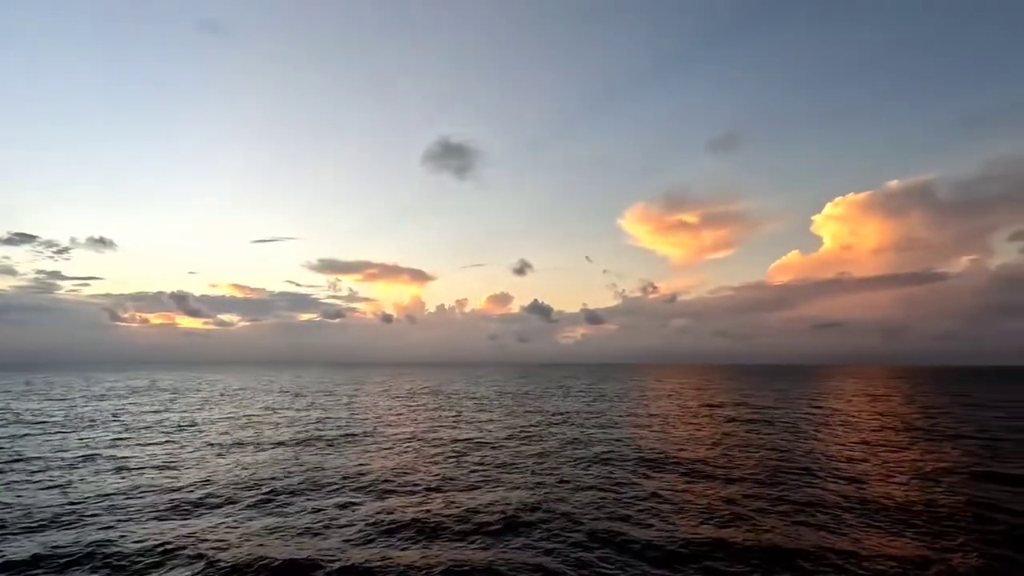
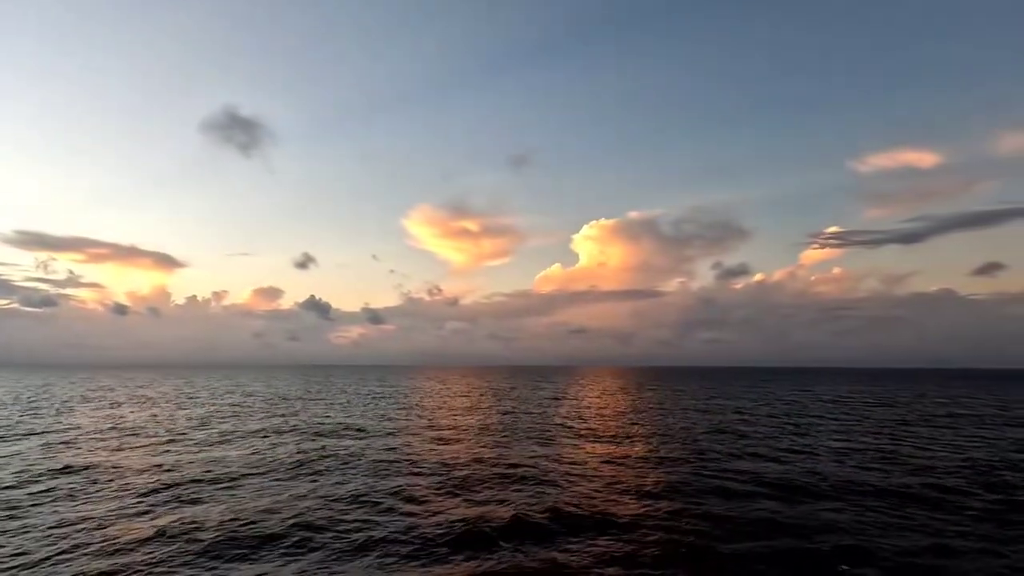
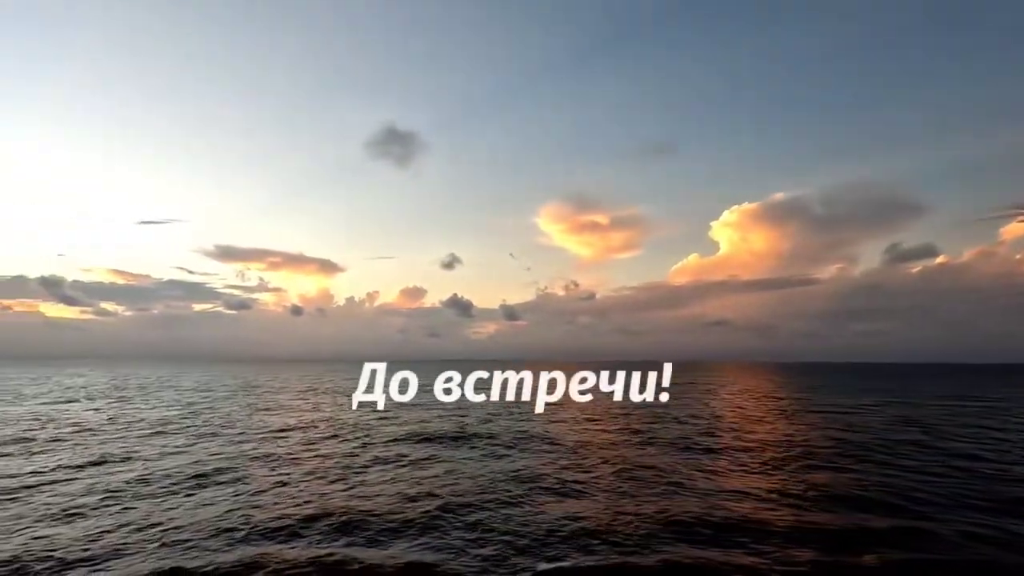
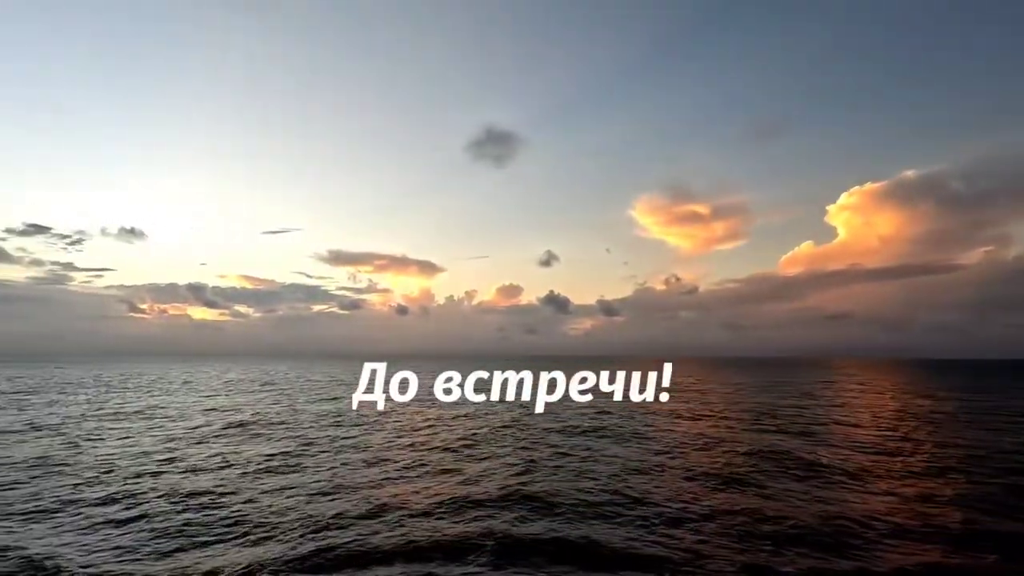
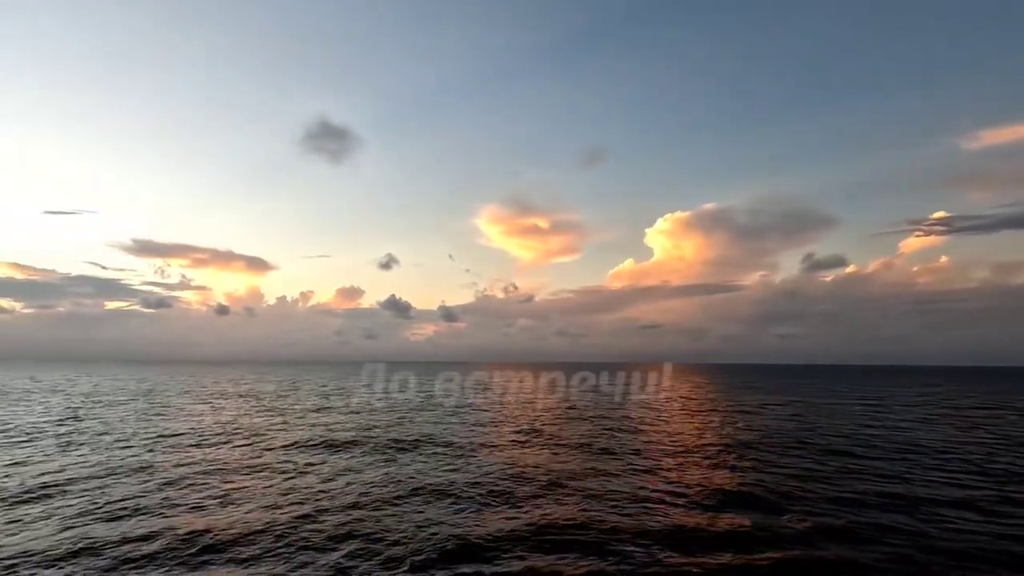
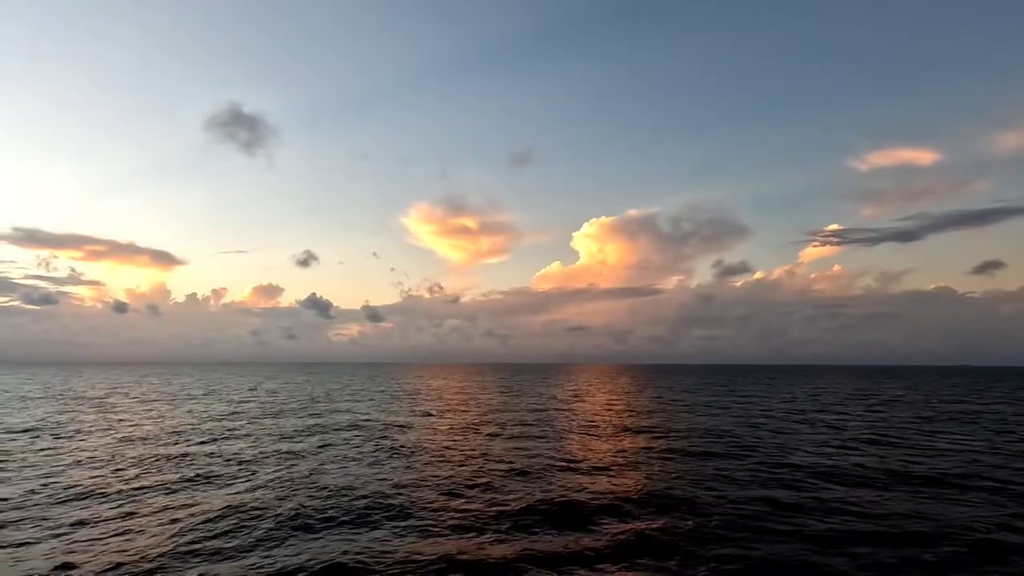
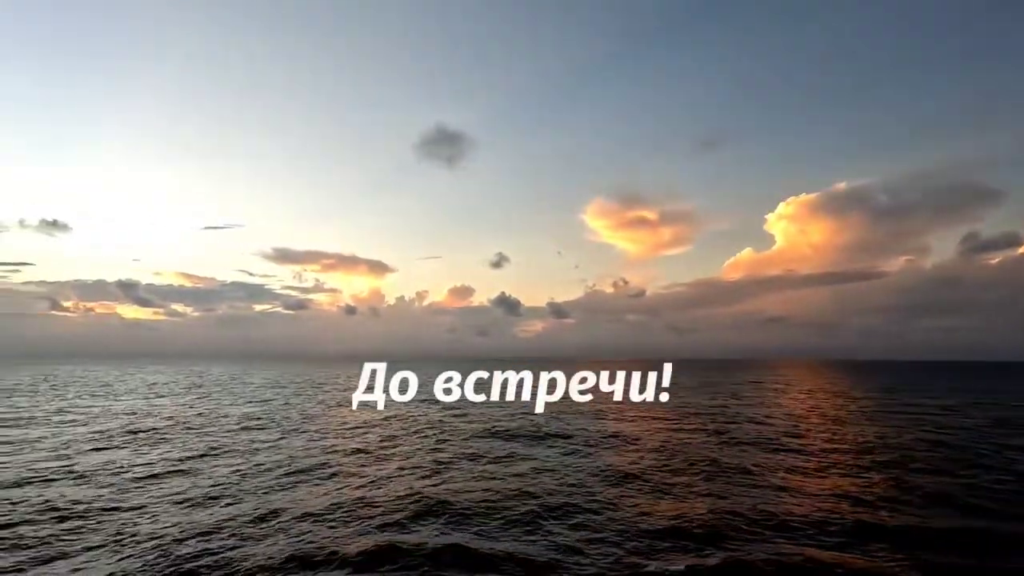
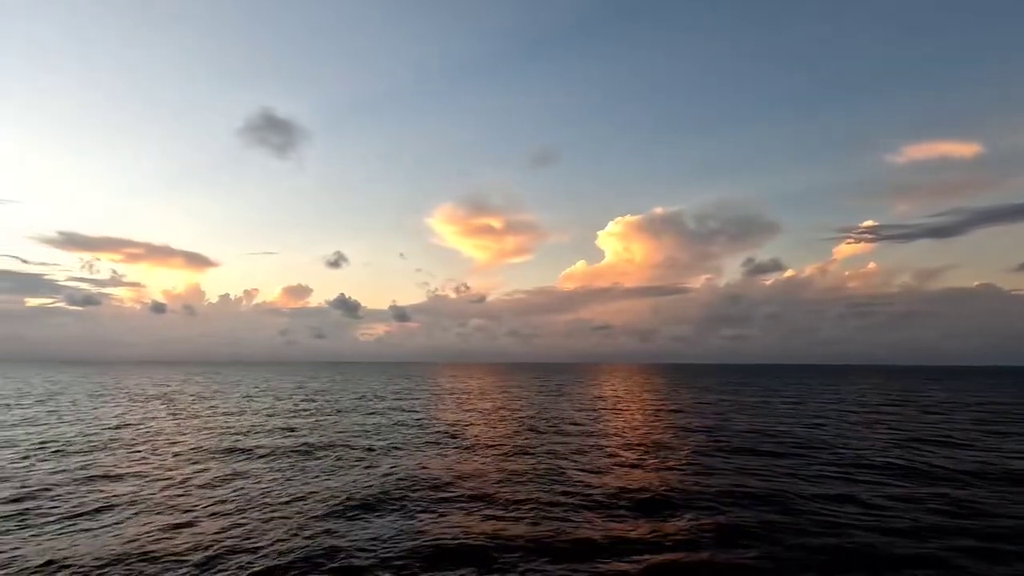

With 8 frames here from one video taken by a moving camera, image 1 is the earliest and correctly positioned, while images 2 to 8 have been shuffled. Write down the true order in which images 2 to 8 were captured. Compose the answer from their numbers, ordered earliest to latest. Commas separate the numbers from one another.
2, 6, 8, 5, 3, 7, 4
